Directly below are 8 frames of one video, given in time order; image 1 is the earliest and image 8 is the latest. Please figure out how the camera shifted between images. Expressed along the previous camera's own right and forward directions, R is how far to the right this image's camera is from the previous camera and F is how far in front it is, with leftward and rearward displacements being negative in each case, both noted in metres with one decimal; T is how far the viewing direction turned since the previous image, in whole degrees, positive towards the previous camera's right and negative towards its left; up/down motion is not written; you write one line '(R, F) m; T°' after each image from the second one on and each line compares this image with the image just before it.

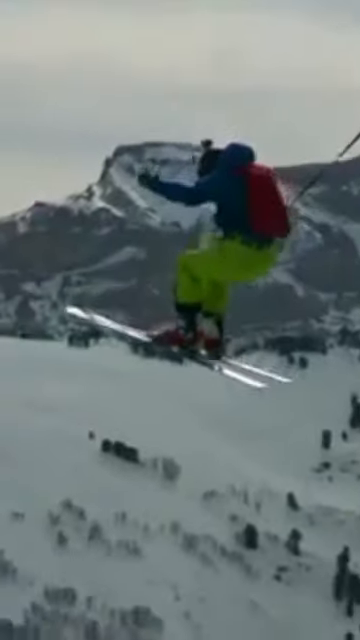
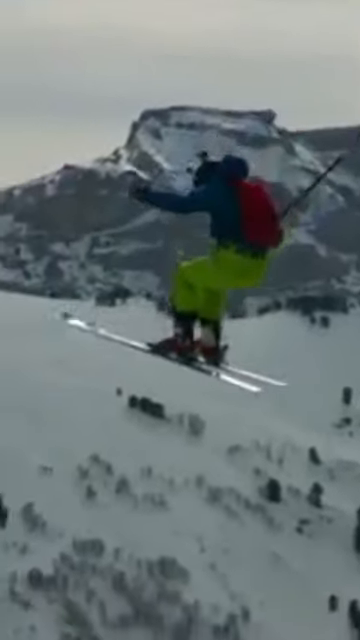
(0.0, -0.2) m; -1°
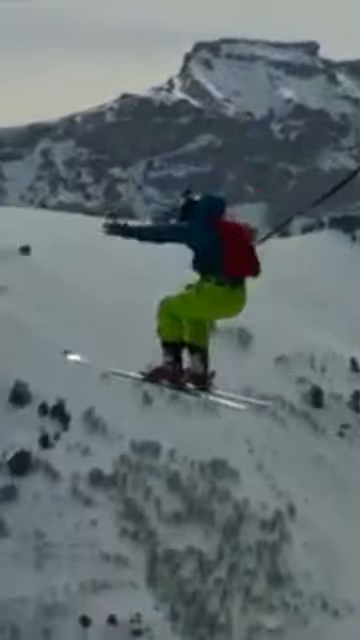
(0.0, -0.6) m; -1°
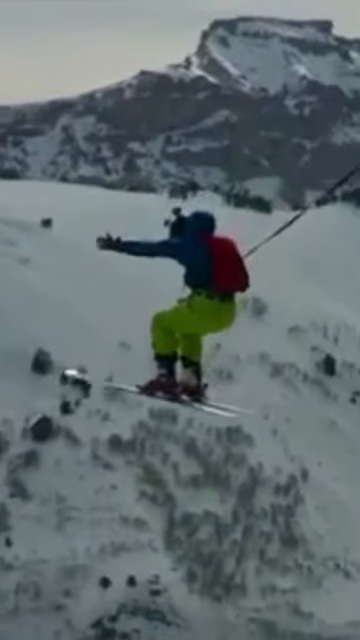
(0.0, -0.2) m; 0°
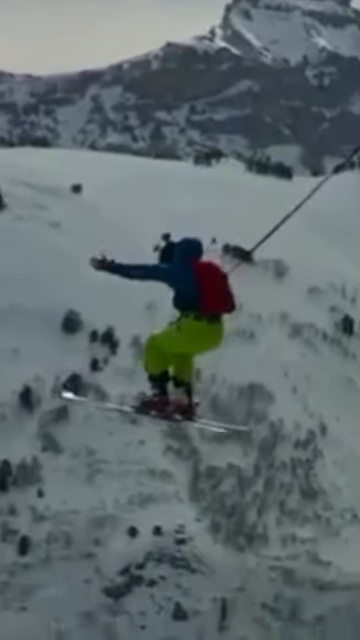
(0.0, -0.4) m; -1°
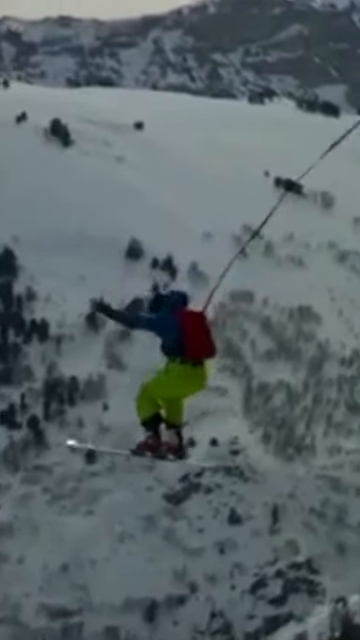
(0.0, -0.7) m; -1°
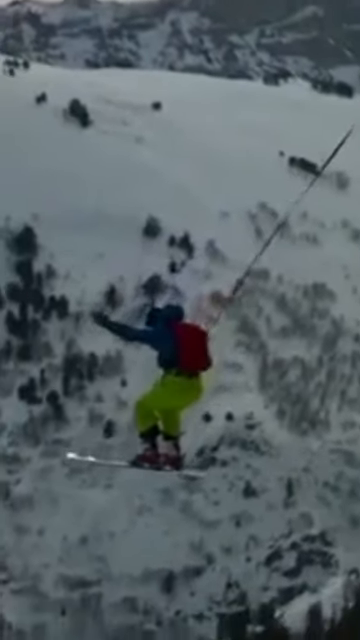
(0.0, -0.2) m; 0°
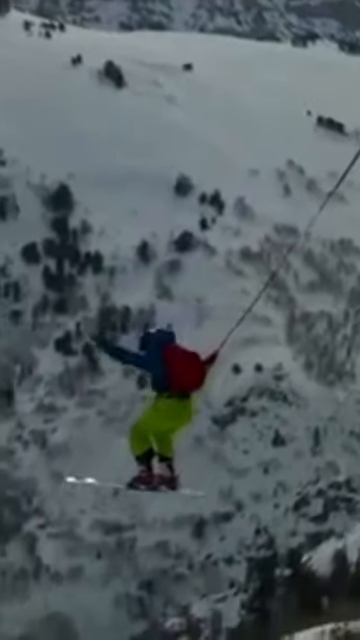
(0.0, -0.3) m; -1°
